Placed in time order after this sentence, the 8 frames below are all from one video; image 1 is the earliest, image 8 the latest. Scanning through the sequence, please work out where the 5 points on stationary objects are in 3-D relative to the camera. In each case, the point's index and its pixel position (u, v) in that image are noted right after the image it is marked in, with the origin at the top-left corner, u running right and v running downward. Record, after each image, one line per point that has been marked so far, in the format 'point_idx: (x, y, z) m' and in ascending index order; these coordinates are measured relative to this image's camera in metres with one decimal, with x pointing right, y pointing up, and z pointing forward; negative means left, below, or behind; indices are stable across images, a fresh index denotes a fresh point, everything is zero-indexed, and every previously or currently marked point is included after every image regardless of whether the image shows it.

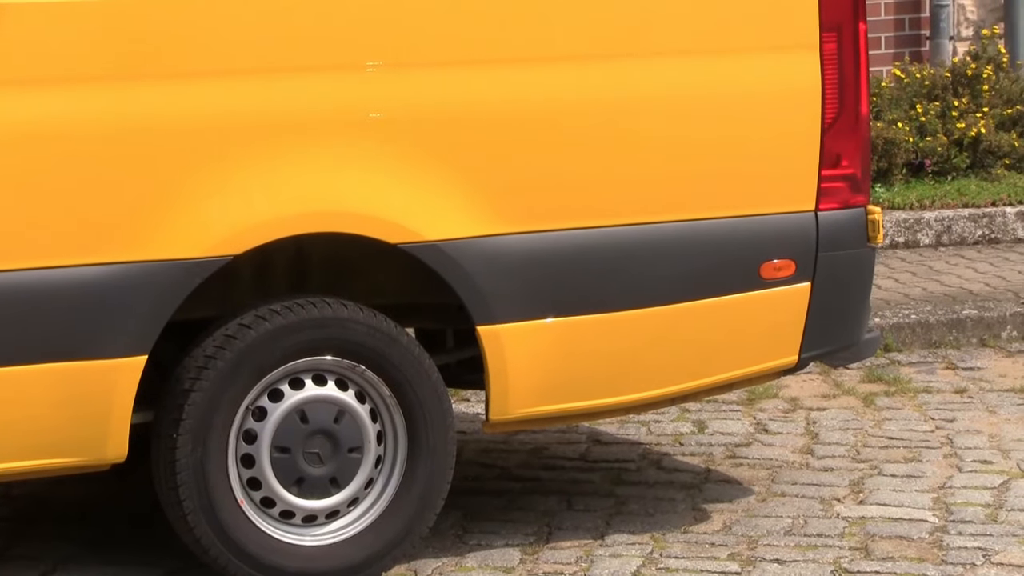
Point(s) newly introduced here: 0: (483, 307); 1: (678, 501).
0: (-0.1, 0.0, +2.8) m
1: (+0.4, -0.5, +3.1) m
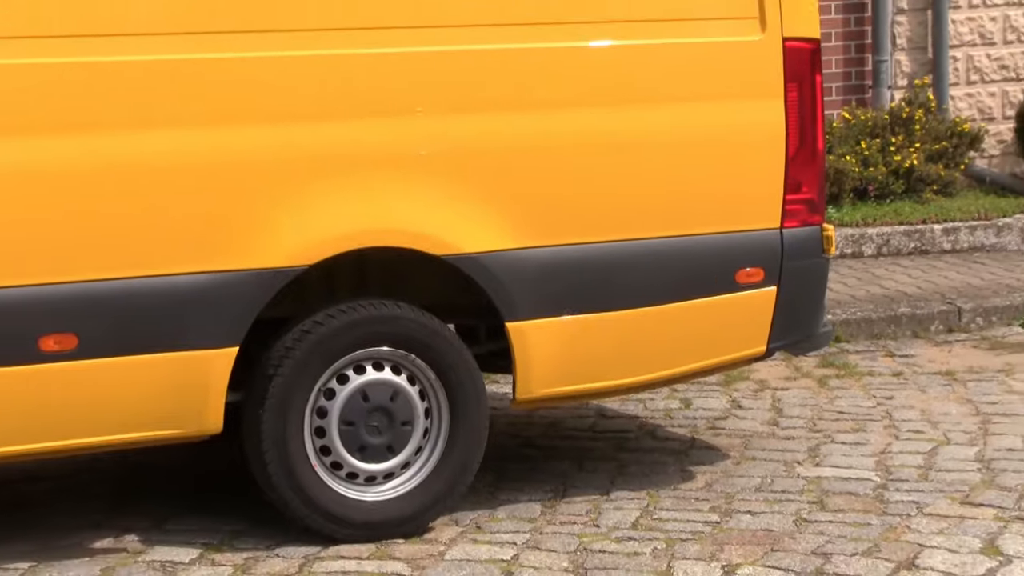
0: (0.0, -0.1, +3.4) m
1: (+0.5, -0.5, +3.8) m
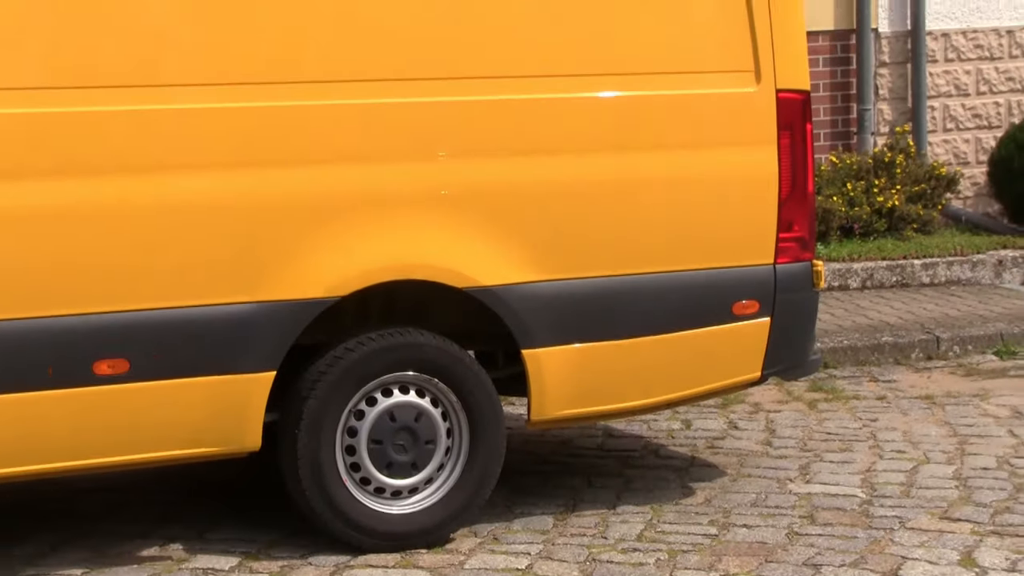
0: (0.0, -0.1, +3.7) m
1: (+0.5, -0.6, +4.0) m
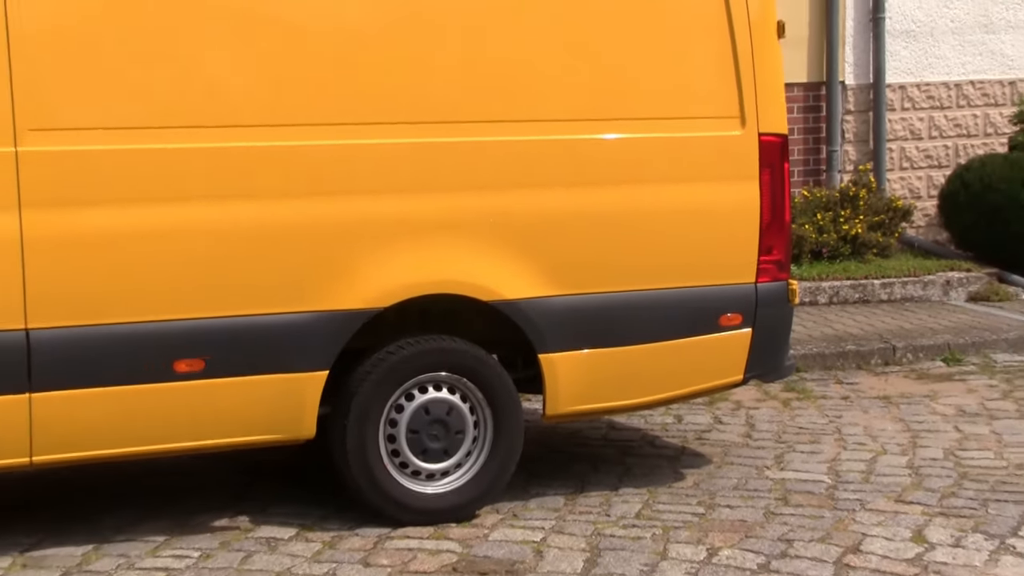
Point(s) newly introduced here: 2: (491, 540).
0: (+0.1, -0.2, +4.3) m
1: (+0.6, -0.6, +4.7) m
2: (-0.1, -0.8, +4.2) m
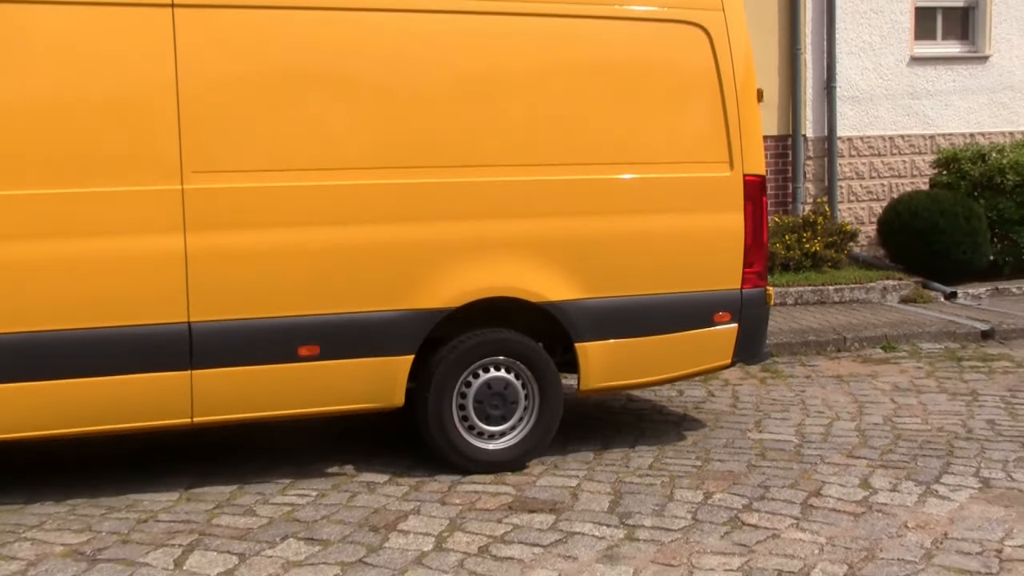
0: (+0.3, -0.2, +5.6) m
1: (+0.7, -0.7, +6.0) m
2: (+0.1, -0.8, +5.5) m
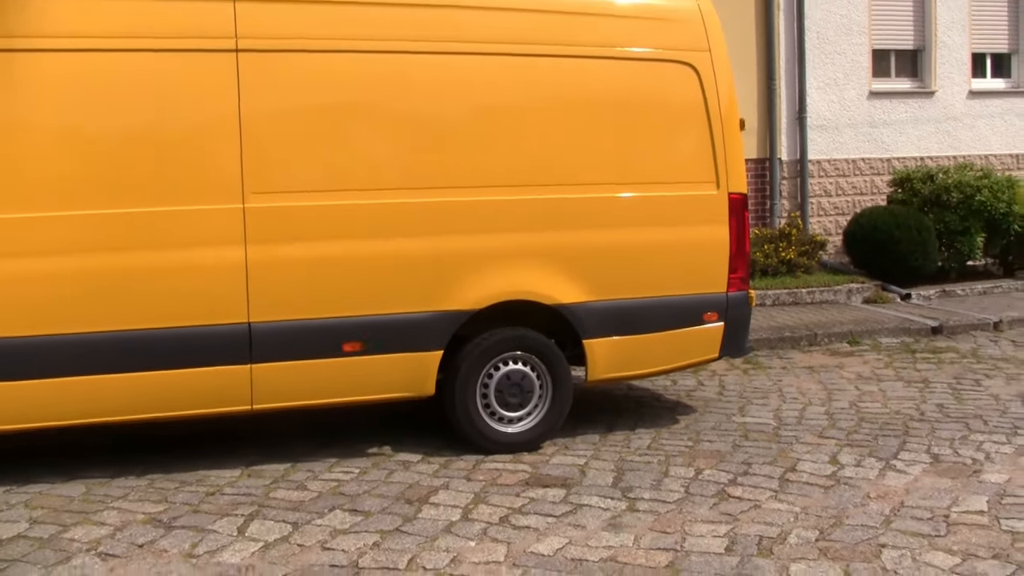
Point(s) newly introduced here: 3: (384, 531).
0: (+0.4, -0.2, +6.5) m
1: (+0.8, -0.7, +6.8) m
2: (+0.2, -0.8, +6.3) m
3: (-0.5, -1.0, +5.3) m
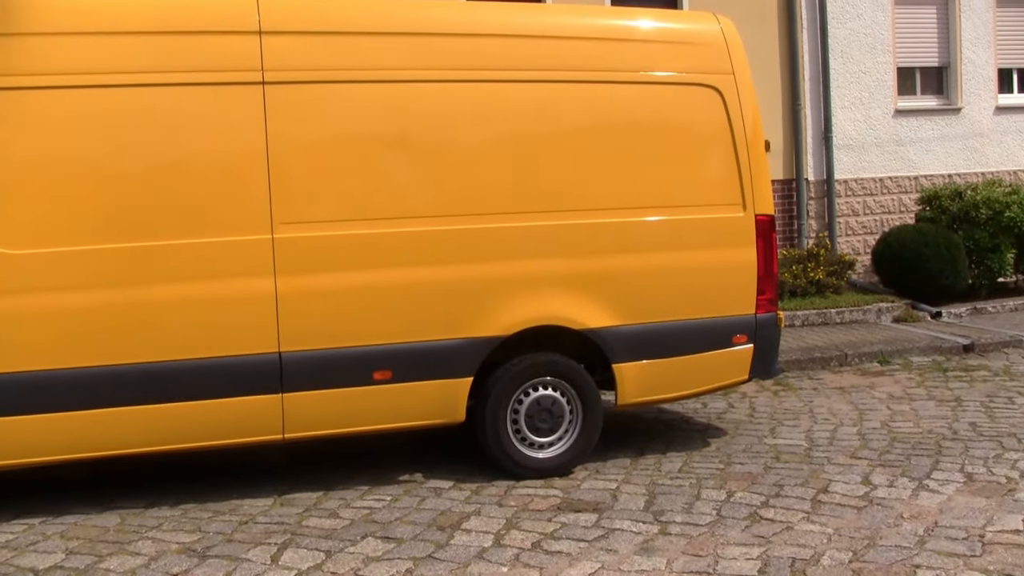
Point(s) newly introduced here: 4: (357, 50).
0: (+0.5, -0.3, +6.5) m
1: (+1.0, -0.8, +6.8) m
2: (+0.3, -1.0, +6.3) m
3: (-0.4, -1.1, +5.3) m
4: (-0.7, +1.1, +6.1) m
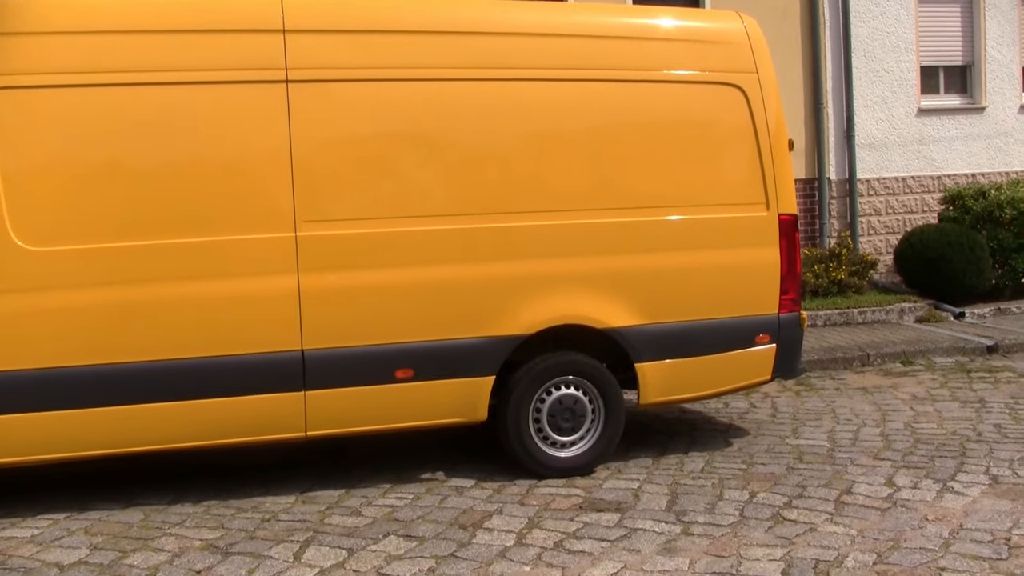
0: (+0.6, -0.3, +6.5) m
1: (+1.1, -0.8, +6.8) m
2: (+0.5, -1.0, +6.3) m
3: (-0.3, -1.1, +5.3) m
4: (-0.6, +1.1, +6.1) m
